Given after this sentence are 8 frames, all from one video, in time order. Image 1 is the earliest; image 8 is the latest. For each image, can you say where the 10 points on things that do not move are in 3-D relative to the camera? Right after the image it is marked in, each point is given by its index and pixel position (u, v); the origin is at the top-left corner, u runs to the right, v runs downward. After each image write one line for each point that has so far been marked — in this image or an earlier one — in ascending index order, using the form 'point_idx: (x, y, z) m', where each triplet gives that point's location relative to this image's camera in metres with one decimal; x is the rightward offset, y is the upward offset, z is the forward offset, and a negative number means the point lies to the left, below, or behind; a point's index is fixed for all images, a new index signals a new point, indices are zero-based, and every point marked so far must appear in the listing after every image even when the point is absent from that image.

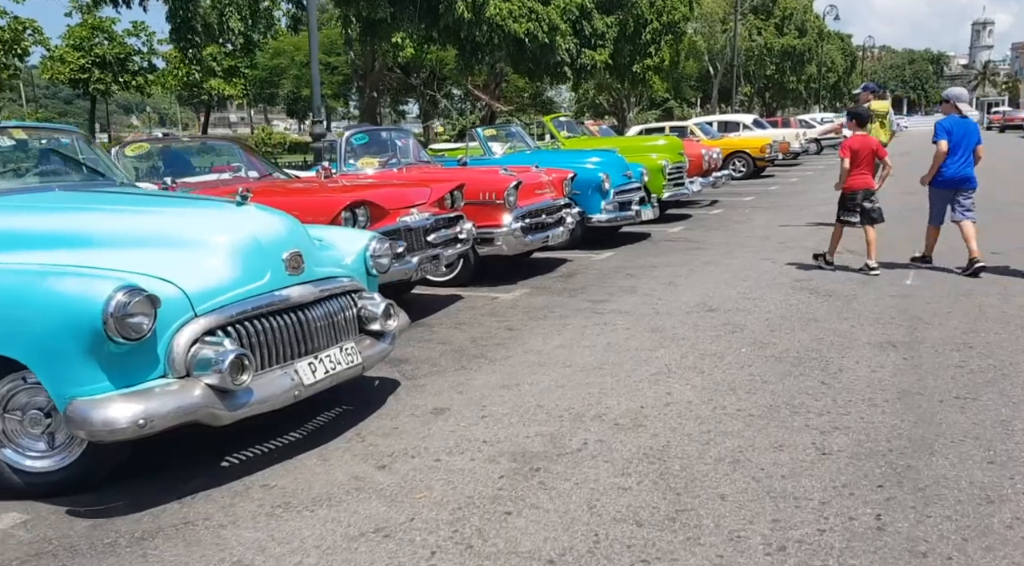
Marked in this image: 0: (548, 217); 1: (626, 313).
0: (+0.3, +0.7, +10.0) m
1: (+0.9, -0.3, +7.7) m
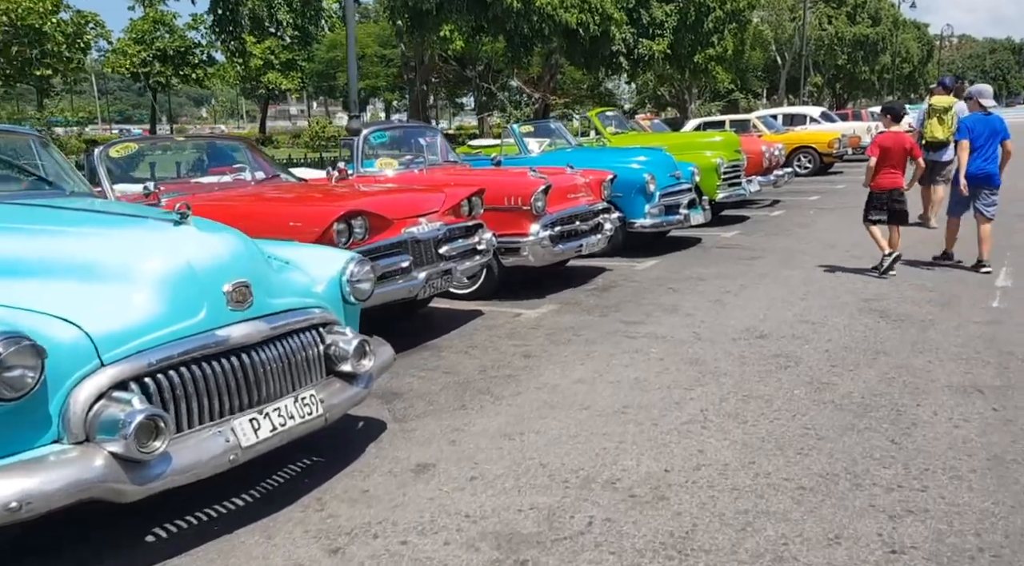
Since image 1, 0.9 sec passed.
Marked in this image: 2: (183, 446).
0: (+0.6, +0.6, +9.0) m
1: (+1.1, -0.4, +6.7) m
2: (-1.2, -0.6, +3.4) m
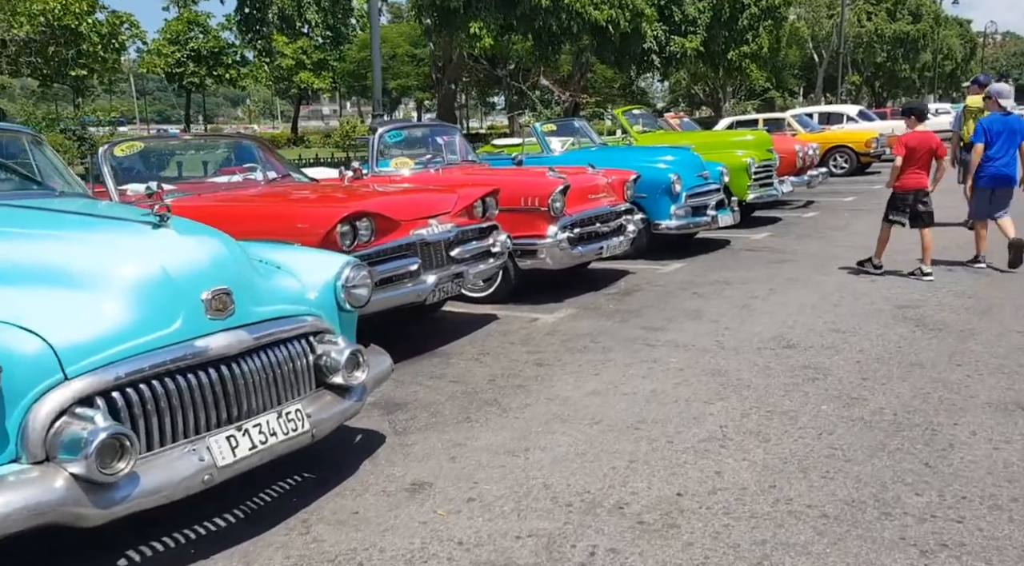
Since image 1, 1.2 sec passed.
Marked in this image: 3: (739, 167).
0: (+0.8, +0.5, +8.7) m
1: (+1.2, -0.5, +6.4) m
2: (-1.2, -0.6, +3.2) m
3: (+3.1, +1.6, +12.6) m
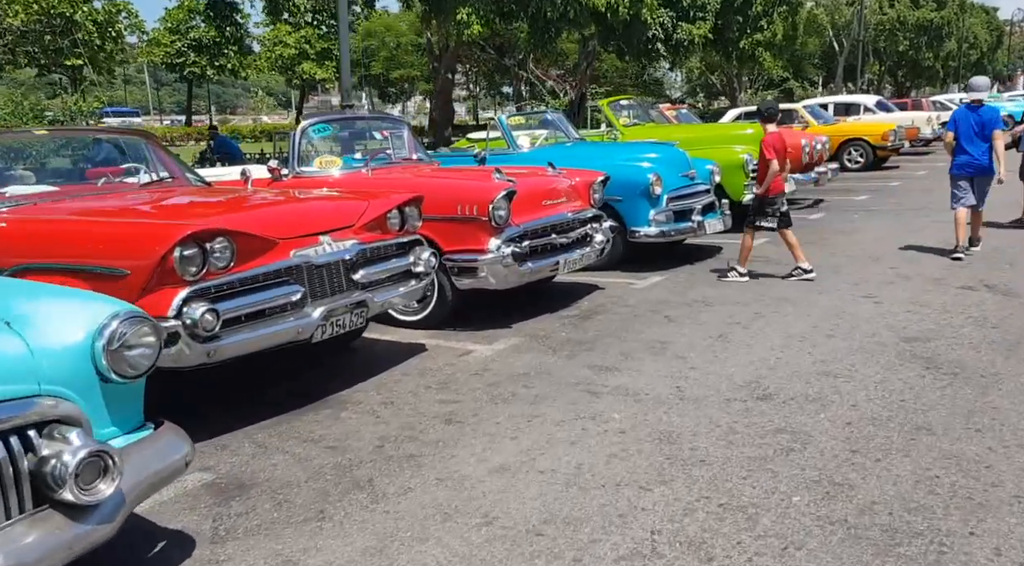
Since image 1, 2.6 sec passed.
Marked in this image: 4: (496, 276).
0: (+0.4, +0.4, +7.5) m
1: (+0.7, -0.6, +5.1) m
2: (-1.8, -0.8, +2.0) m
3: (+2.7, +1.4, +11.3) m
4: (-0.1, +0.1, +6.8) m
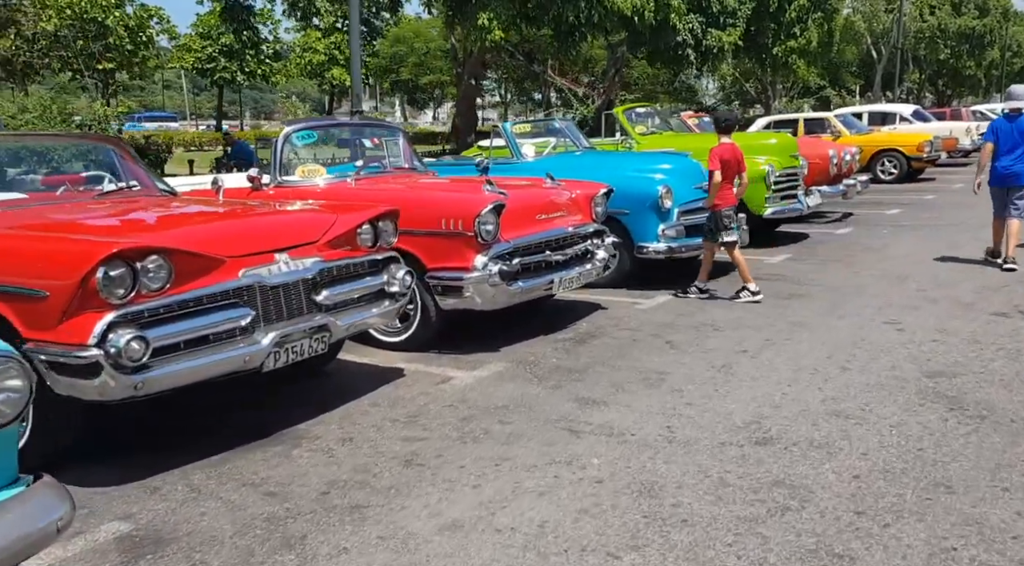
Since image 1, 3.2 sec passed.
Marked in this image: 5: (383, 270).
0: (+0.3, +0.2, +7.0) m
1: (+0.5, -0.8, +4.6) m
2: (-2.1, -0.9, +1.5) m
3: (+2.8, +1.2, +10.7) m
4: (-0.2, -0.1, +6.3) m
5: (-0.8, +0.1, +5.5) m
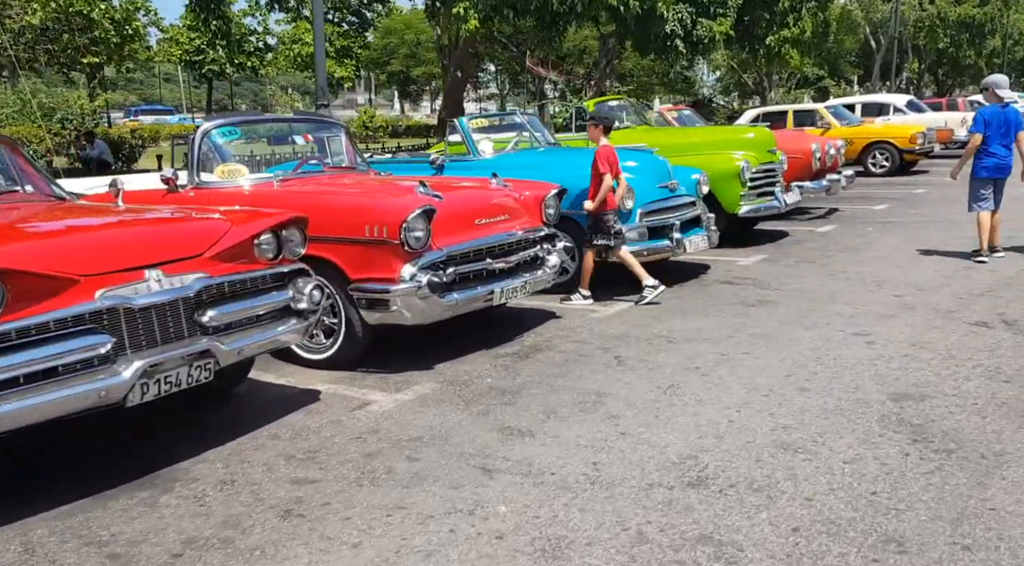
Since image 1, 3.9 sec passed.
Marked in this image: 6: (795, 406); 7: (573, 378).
0: (-0.1, +0.2, +6.4) m
1: (+0.1, -0.9, +4.1) m
2: (-2.5, -1.0, +1.0) m
3: (+2.4, +1.2, +10.2) m
4: (-0.6, -0.2, +5.7) m
5: (-1.2, 0.0, +5.0) m
6: (+1.5, -0.7, +5.0) m
7: (+0.4, -0.6, +5.7) m
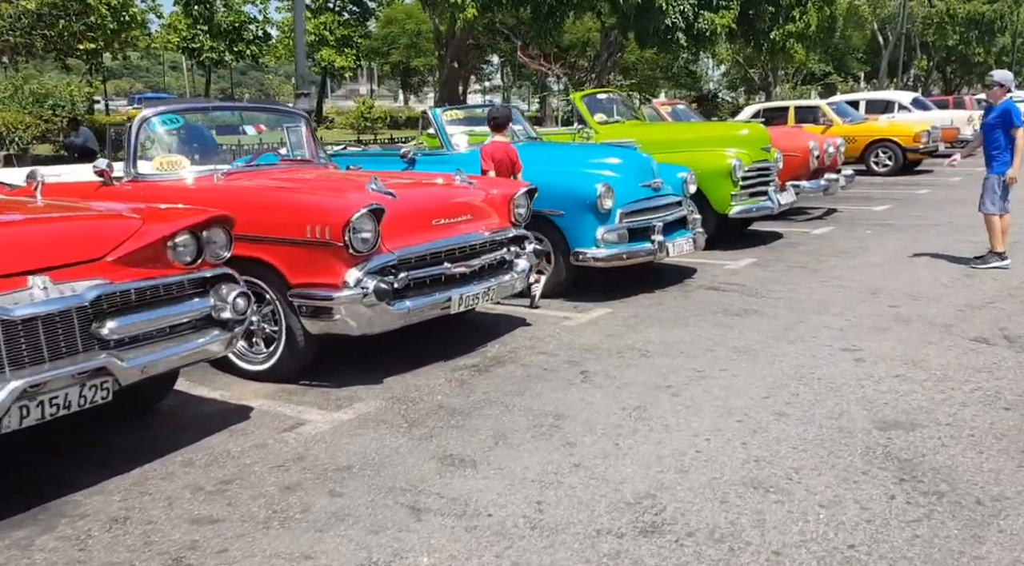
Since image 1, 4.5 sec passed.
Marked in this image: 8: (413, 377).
0: (-0.4, +0.1, +5.9) m
1: (-0.2, -0.9, +3.6) m
2: (-2.8, -1.1, +0.5) m
3: (+2.1, +1.2, +9.6) m
4: (-0.9, -0.2, +5.2) m
5: (-1.4, 0.0, +4.5) m
6: (+1.3, -0.7, +4.5) m
7: (+0.1, -0.6, +5.2) m
8: (-0.6, -0.6, +5.5) m
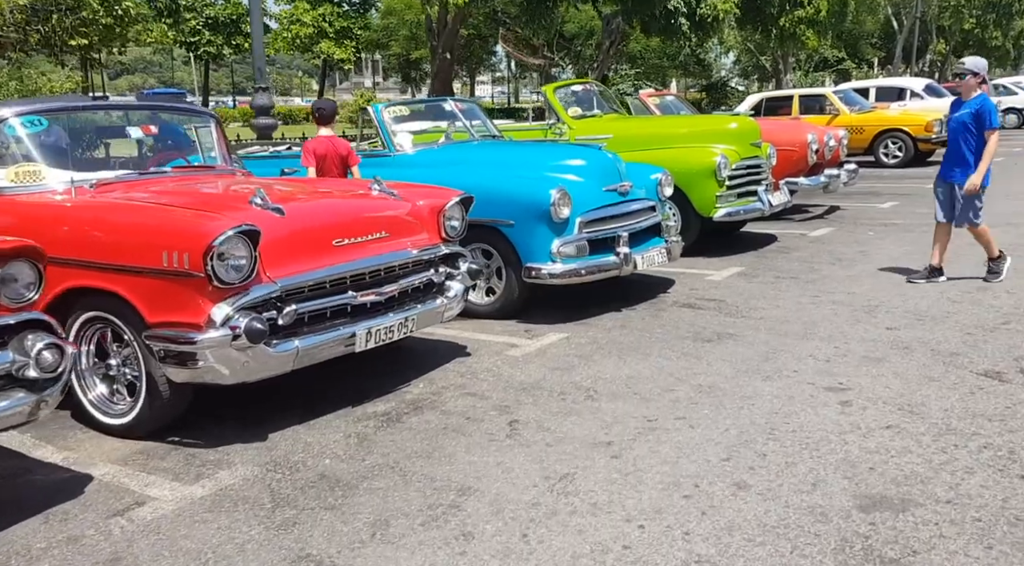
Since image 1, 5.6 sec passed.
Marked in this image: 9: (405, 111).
0: (-0.8, -0.1, +5.0) m
1: (-0.6, -1.1, +2.7) m
2: (-3.3, -1.3, -0.4) m
3: (+1.8, +1.0, +8.7) m
4: (-1.3, -0.4, +4.3) m
5: (-1.9, -0.2, +3.5) m
6: (+0.8, -0.9, +3.6) m
7: (-0.3, -0.8, +4.2) m
8: (-1.0, -0.7, +4.6) m
9: (-0.9, +1.5, +7.9) m
